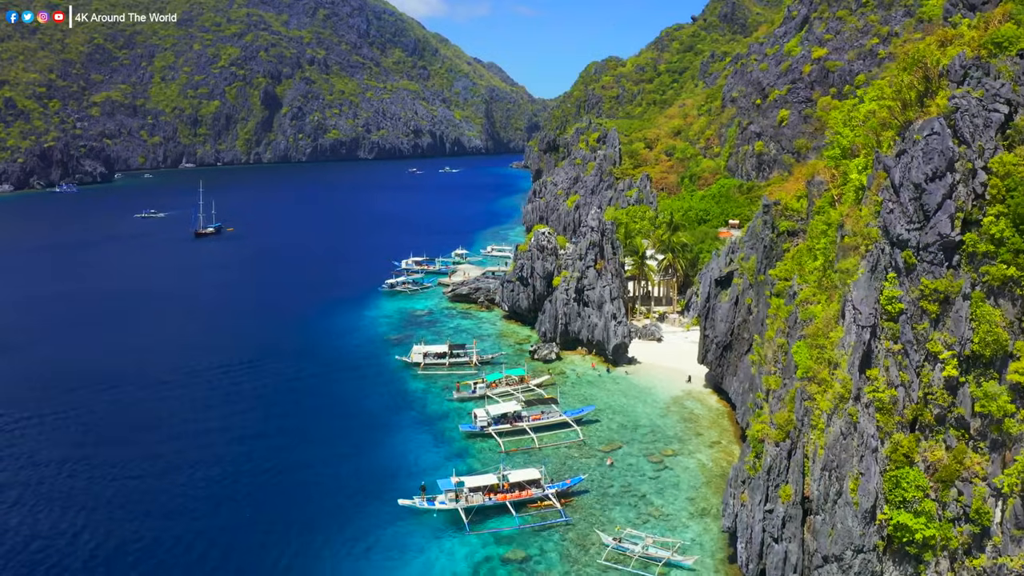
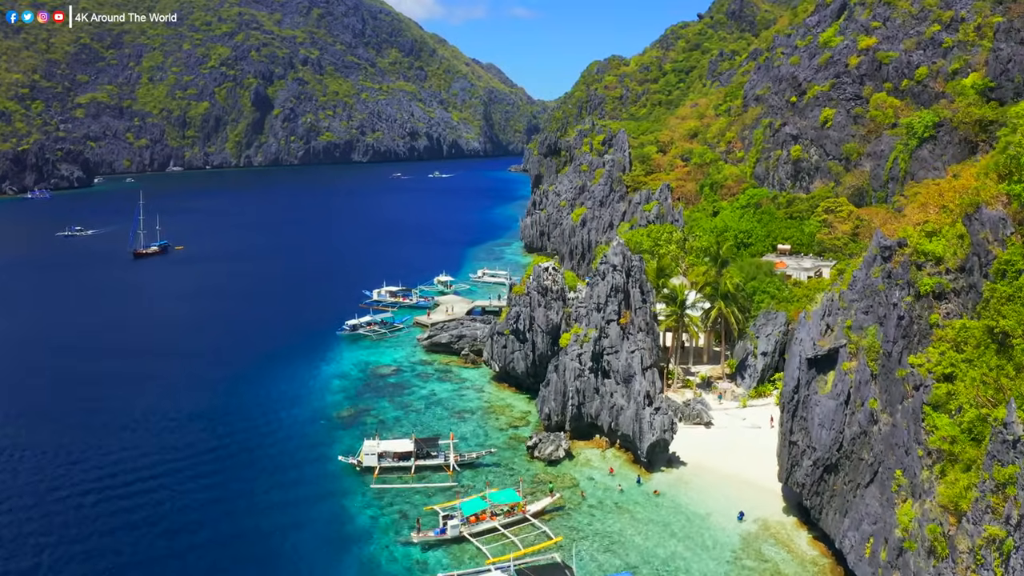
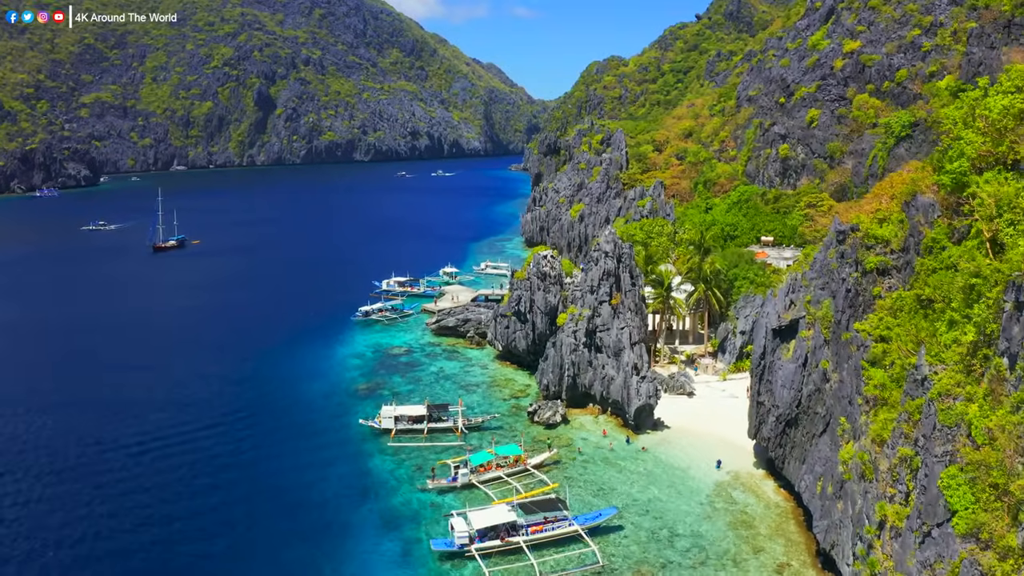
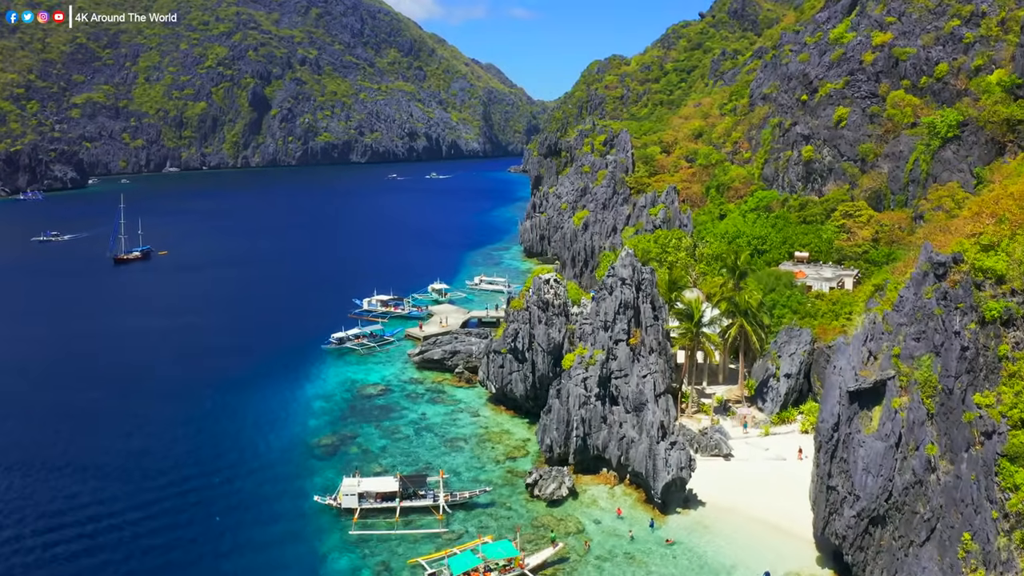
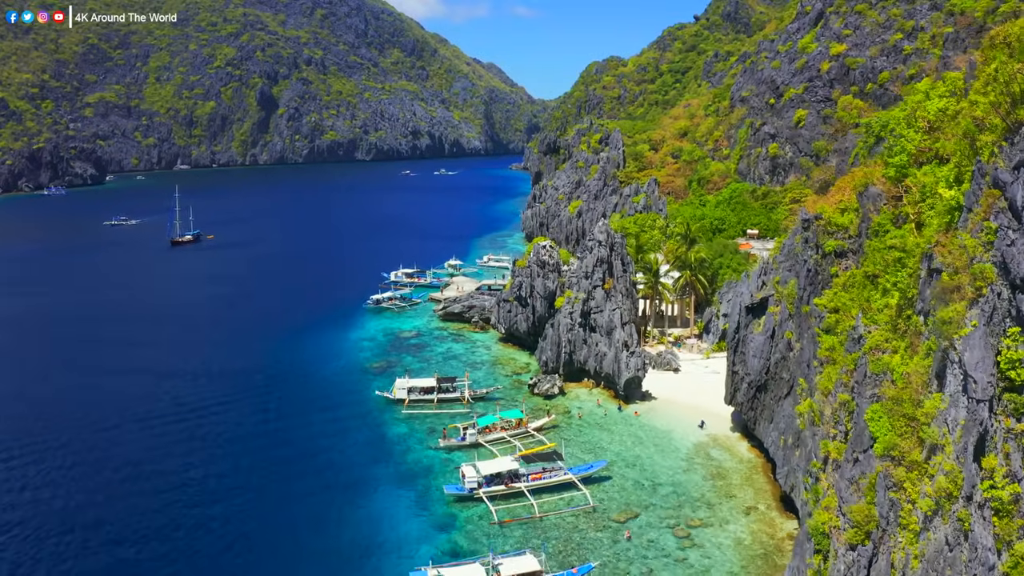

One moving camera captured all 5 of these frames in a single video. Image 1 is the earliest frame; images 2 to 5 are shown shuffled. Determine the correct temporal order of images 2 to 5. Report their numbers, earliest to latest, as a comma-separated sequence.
5, 3, 2, 4
